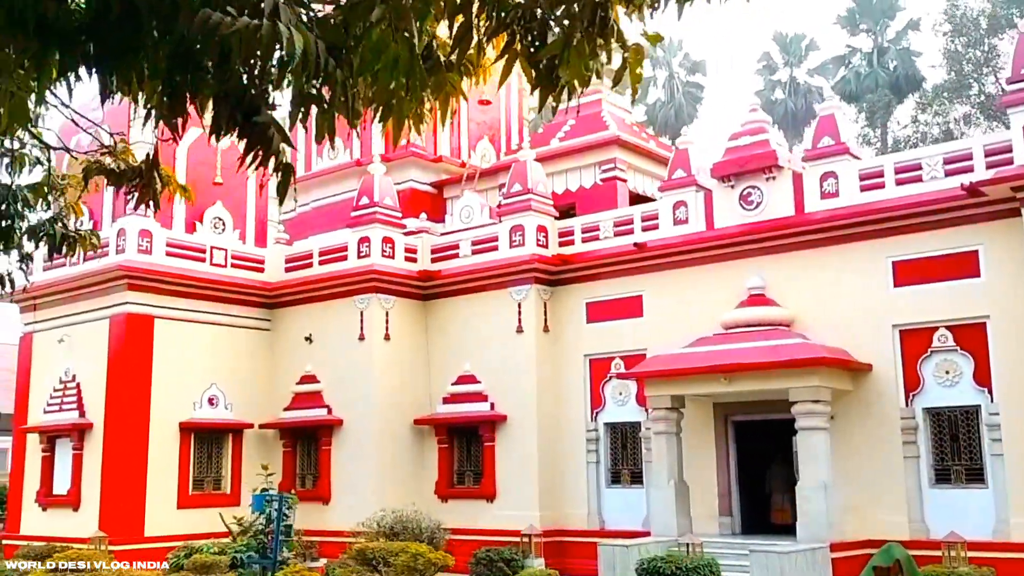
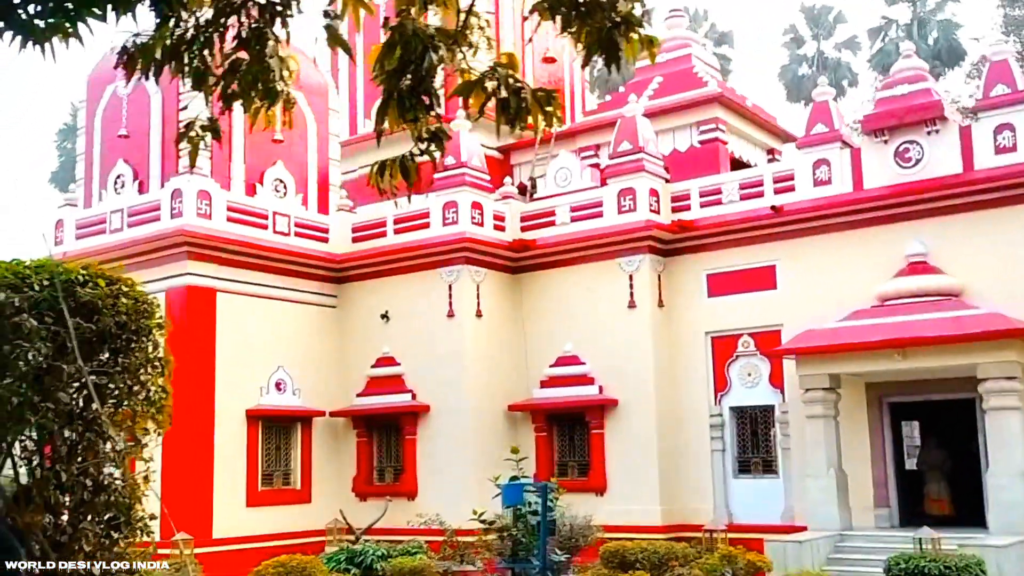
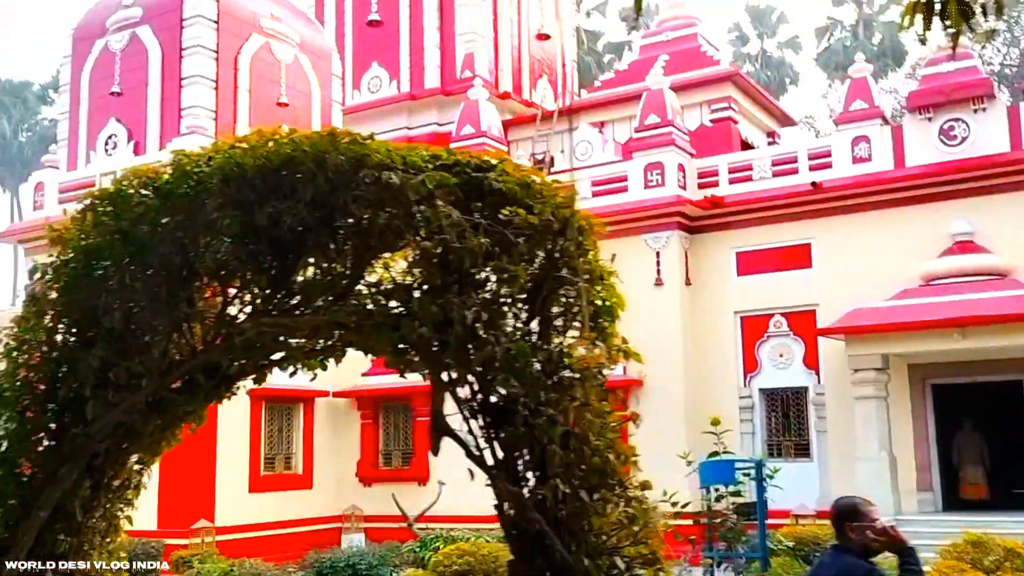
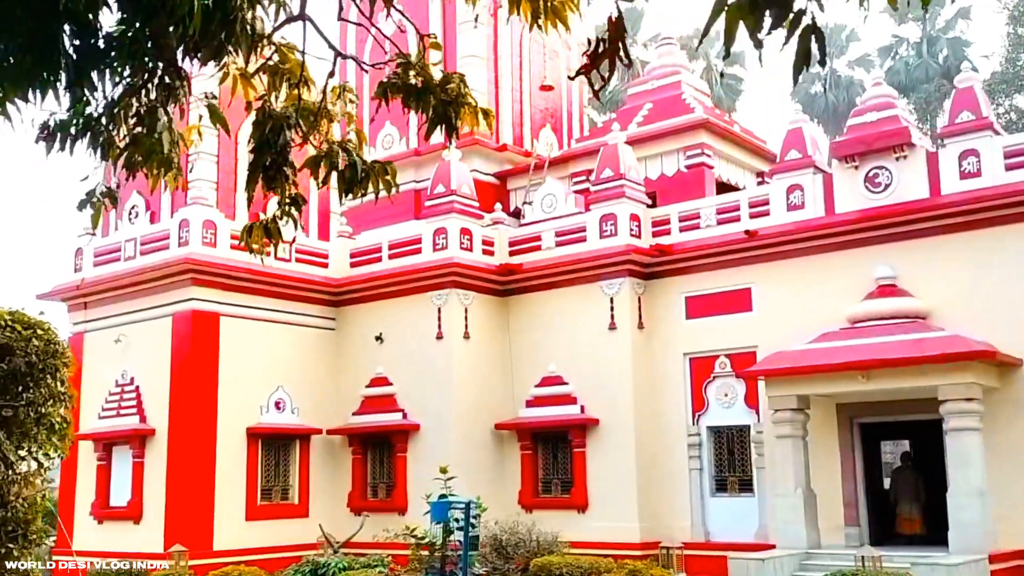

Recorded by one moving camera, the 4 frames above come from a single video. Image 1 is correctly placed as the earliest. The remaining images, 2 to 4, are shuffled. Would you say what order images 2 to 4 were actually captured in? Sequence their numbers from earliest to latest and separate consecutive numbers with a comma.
4, 2, 3
